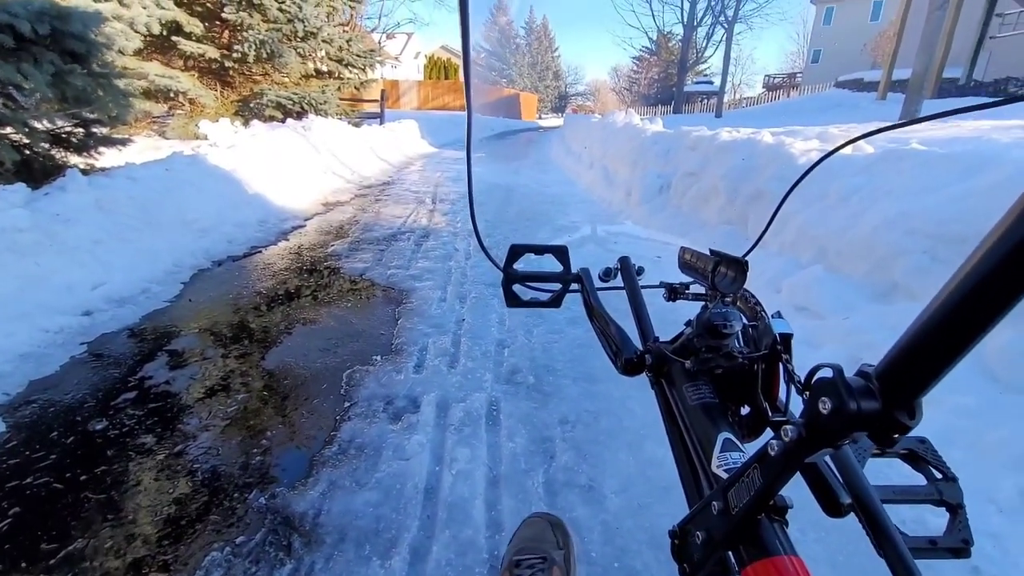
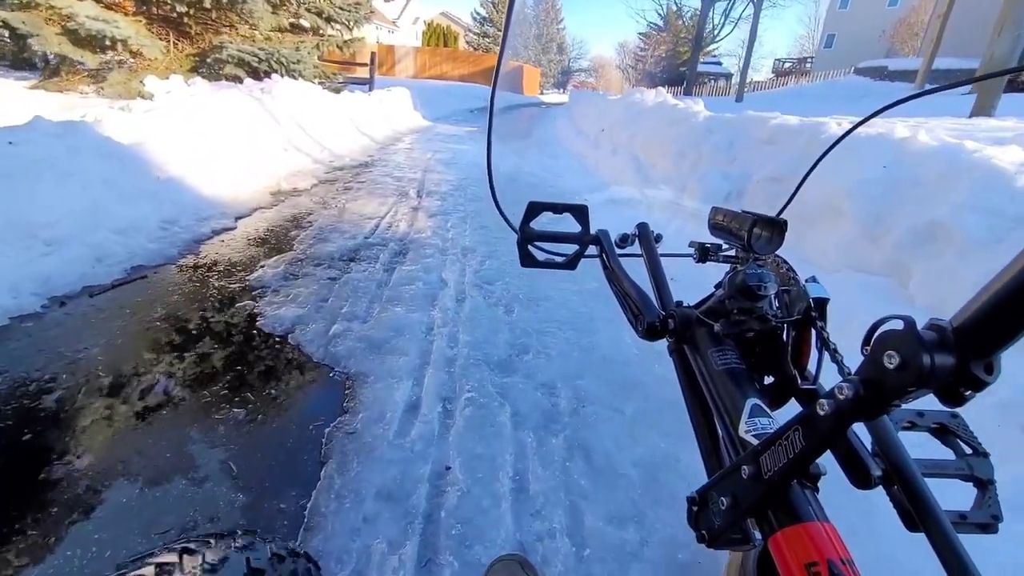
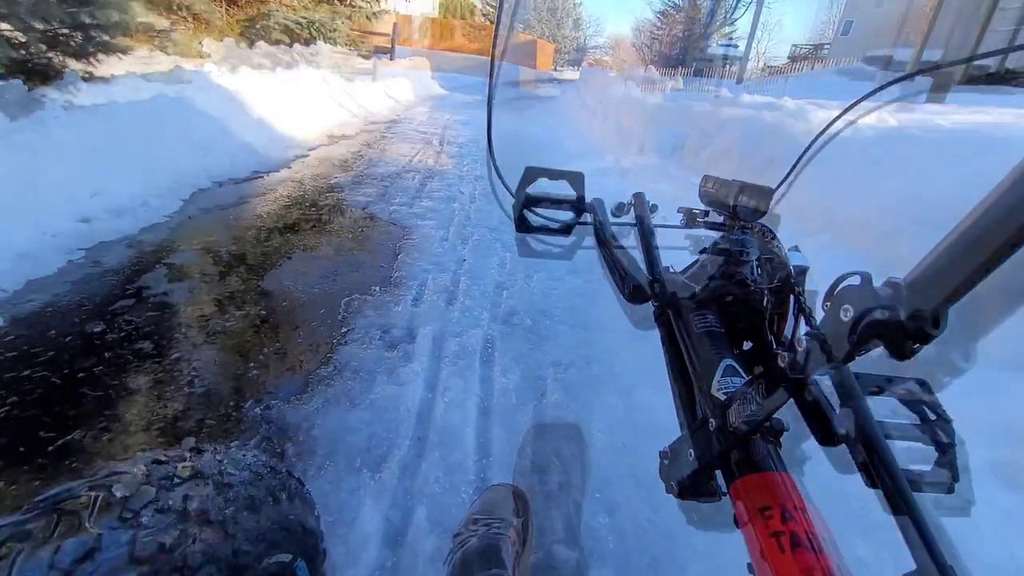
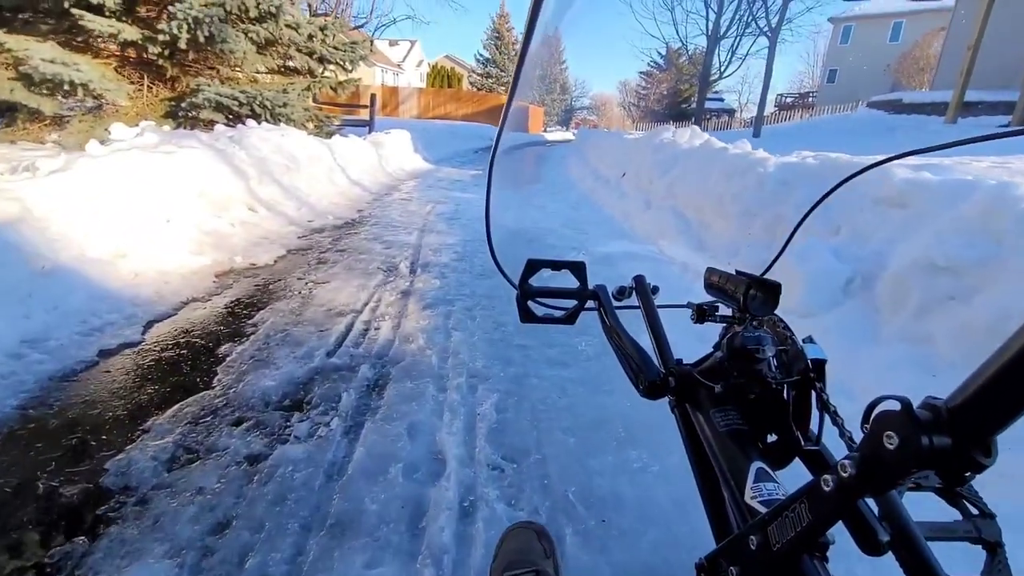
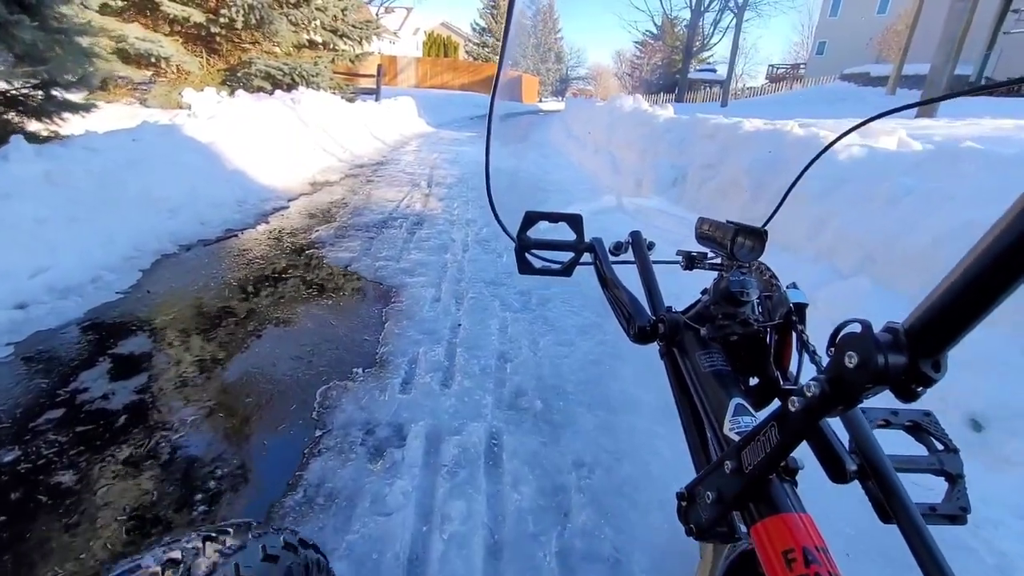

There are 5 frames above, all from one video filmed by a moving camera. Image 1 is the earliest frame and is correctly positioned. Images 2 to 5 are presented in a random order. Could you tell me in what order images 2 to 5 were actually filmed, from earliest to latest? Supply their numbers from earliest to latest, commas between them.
3, 5, 2, 4
